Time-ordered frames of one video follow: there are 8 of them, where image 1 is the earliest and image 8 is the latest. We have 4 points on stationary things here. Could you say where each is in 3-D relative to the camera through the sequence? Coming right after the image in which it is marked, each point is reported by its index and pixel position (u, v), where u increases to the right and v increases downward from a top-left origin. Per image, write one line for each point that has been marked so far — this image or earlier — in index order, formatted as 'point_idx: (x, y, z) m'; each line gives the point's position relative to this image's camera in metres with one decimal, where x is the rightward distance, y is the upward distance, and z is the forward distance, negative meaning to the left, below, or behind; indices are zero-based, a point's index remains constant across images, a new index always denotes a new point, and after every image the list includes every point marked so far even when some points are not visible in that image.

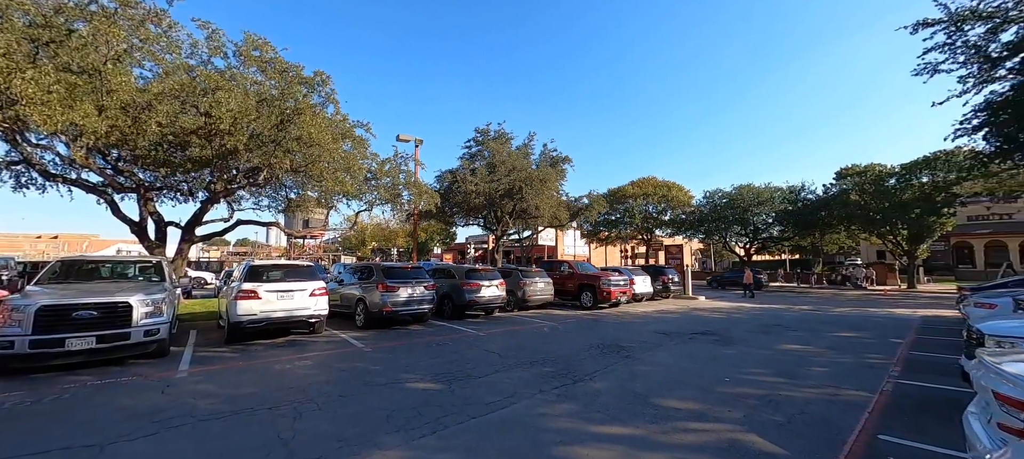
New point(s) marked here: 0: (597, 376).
0: (+1.3, -2.3, +6.0) m
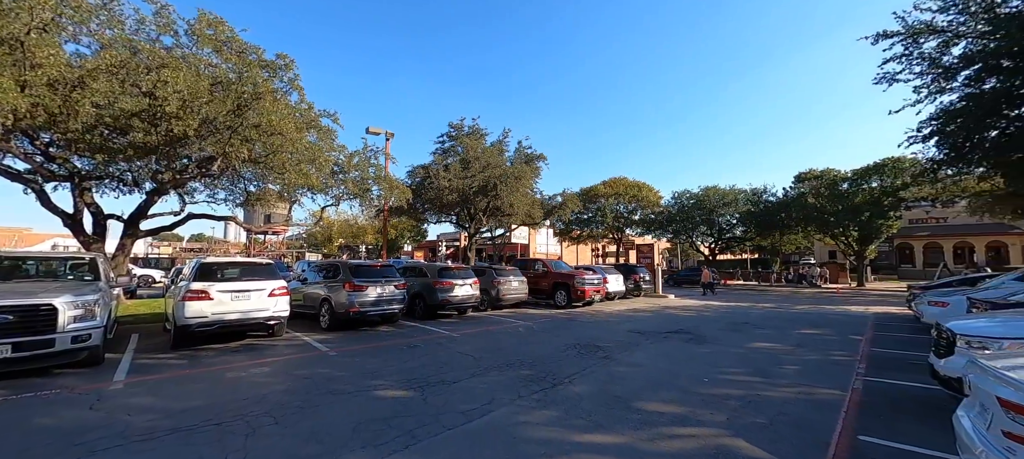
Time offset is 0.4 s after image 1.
0: (+1.0, -2.3, +5.8) m
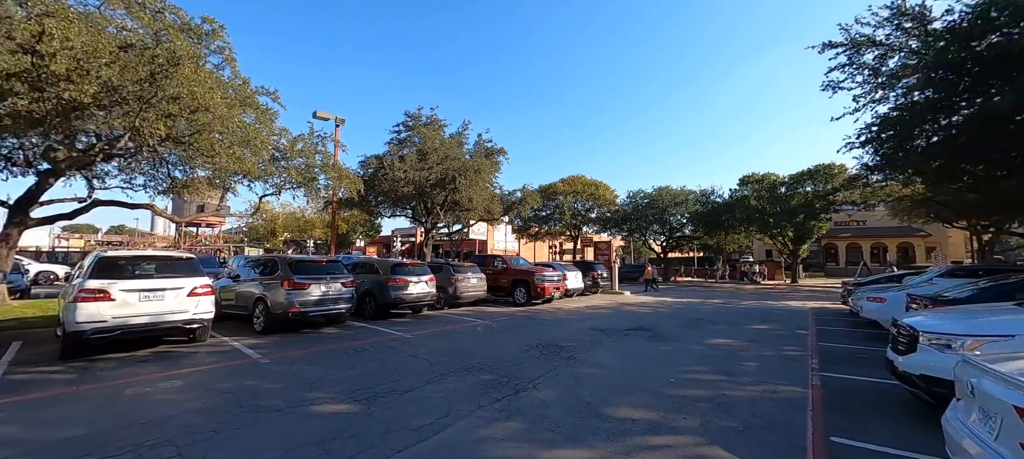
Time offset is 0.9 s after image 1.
0: (+0.4, -2.2, +5.4) m
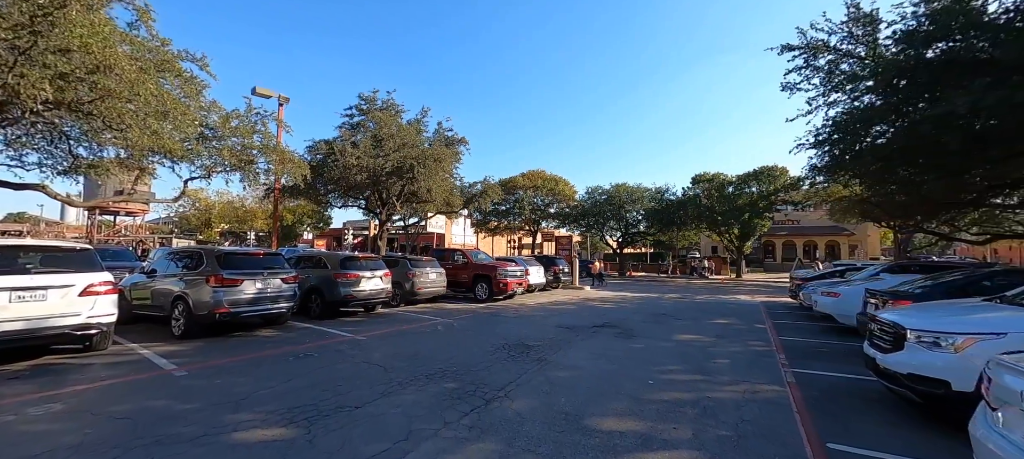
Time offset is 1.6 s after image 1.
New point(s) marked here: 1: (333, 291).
0: (0.0, -2.1, +4.9) m
1: (-4.6, -1.6, +9.8) m
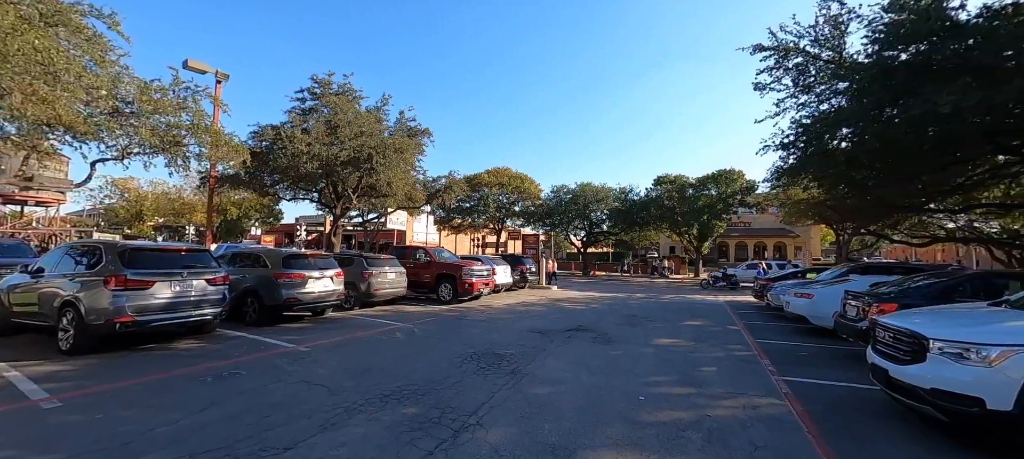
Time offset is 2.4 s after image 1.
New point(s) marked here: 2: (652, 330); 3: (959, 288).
0: (-0.3, -2.0, +4.0) m
1: (-5.3, -1.4, +8.5) m
2: (+3.5, -2.5, +9.5) m
3: (+7.3, -1.0, +6.2) m
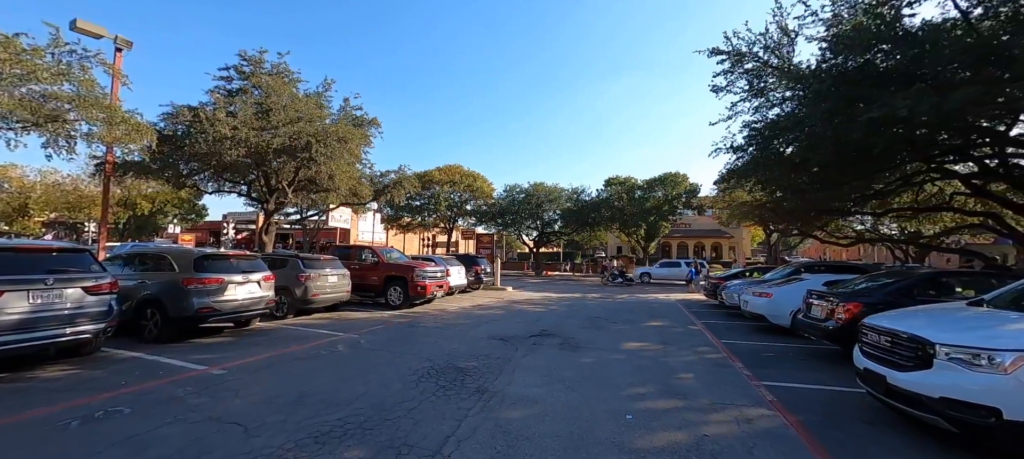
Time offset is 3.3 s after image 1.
0: (-0.5, -1.9, +3.3) m
1: (-6.1, -1.3, +7.0) m
2: (+2.5, -2.5, +9.1) m
3: (+6.7, -1.0, +6.4) m
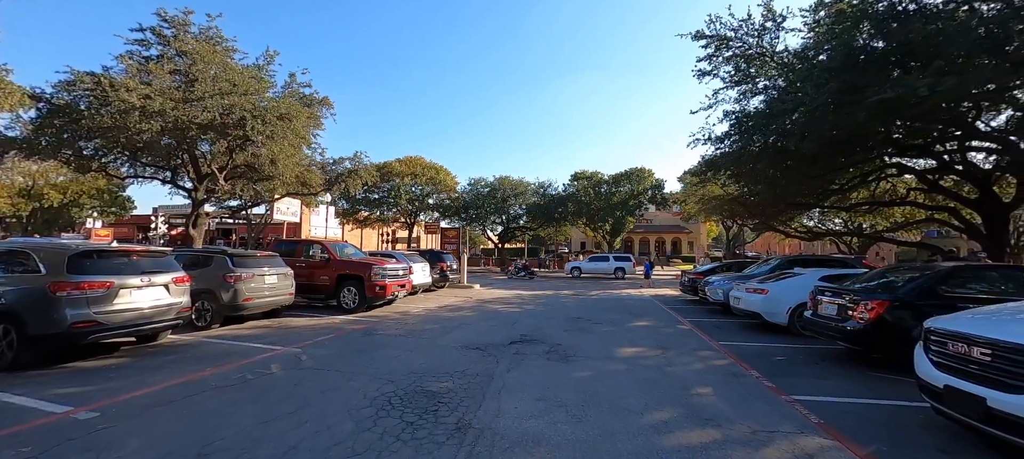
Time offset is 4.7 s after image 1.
0: (-0.4, -1.8, +2.0) m
1: (-6.3, -1.2, +5.2) m
2: (+2.0, -2.3, +8.2) m
3: (+6.5, -0.8, +5.9) m
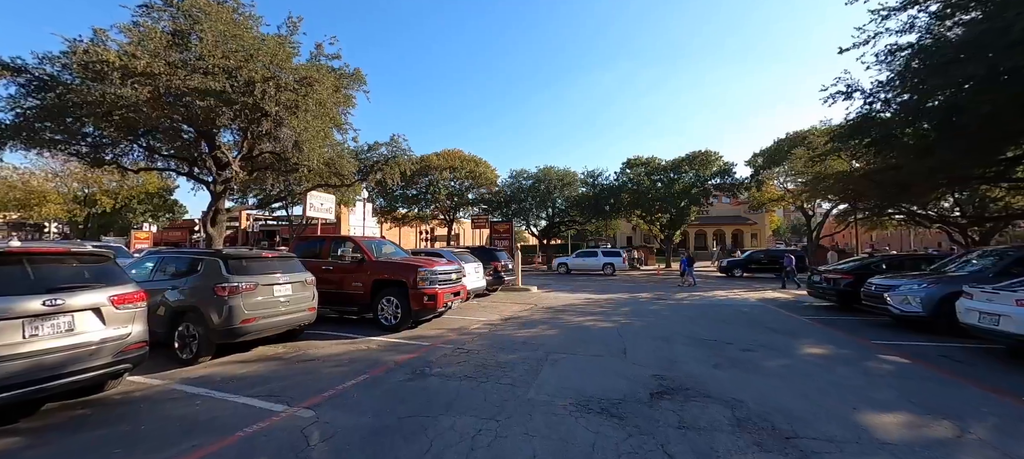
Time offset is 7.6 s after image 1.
0: (+0.8, -1.6, -0.8) m
1: (-4.9, -1.0, +2.8) m
2: (+3.7, -2.0, +5.1) m
3: (+7.9, -0.4, +2.4) m
